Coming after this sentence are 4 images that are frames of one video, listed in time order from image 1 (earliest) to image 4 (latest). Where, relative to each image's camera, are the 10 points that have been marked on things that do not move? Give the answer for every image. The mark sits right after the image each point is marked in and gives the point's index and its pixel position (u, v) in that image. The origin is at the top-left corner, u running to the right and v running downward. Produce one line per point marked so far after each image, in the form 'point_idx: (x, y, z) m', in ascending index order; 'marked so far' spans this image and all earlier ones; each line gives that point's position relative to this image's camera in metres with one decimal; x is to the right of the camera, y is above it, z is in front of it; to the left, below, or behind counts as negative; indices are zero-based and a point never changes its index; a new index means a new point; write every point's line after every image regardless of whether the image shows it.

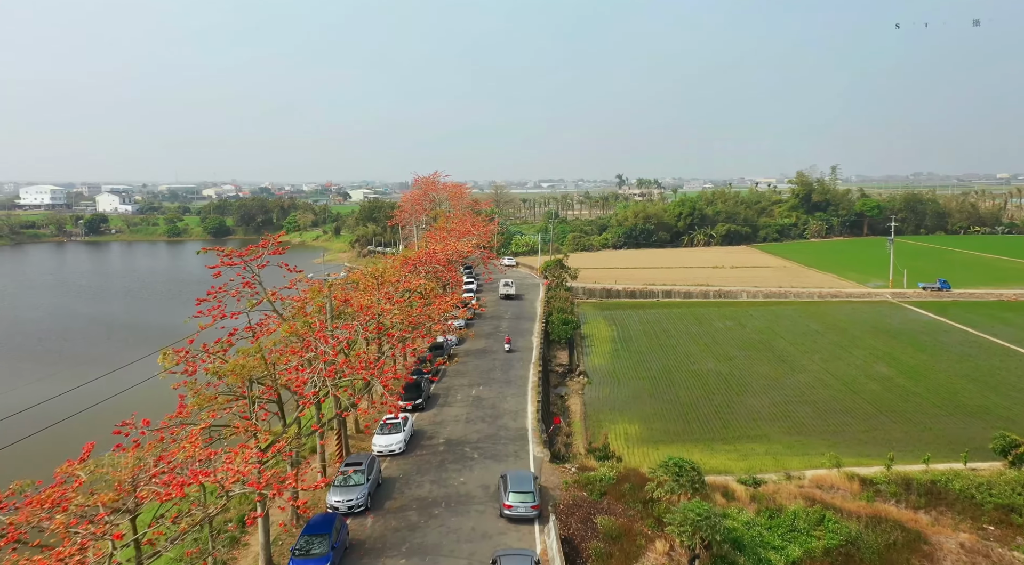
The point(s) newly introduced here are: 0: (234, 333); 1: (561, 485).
0: (-5.7, -1.0, +15.2) m
1: (+1.2, -4.9, +17.8) m
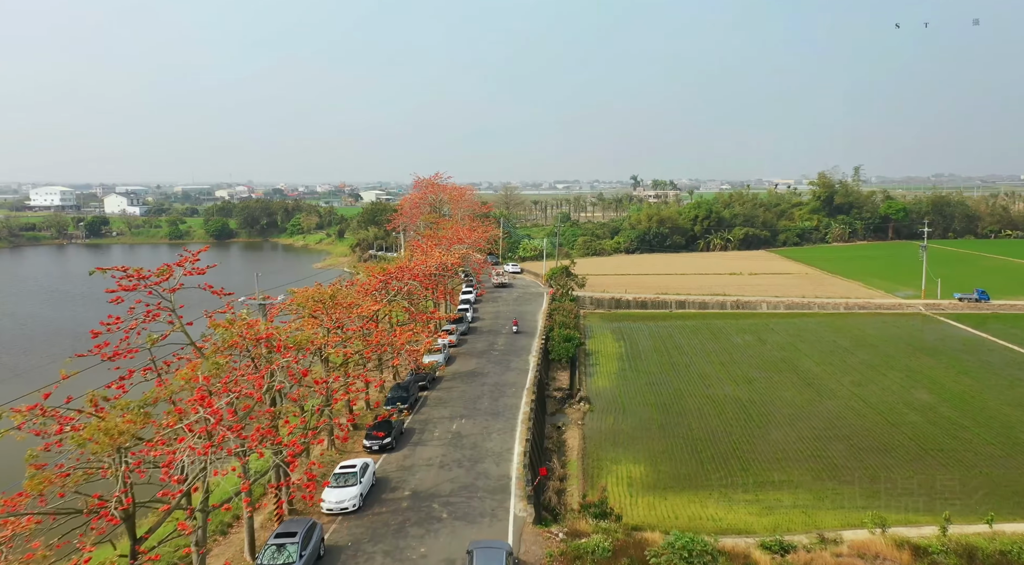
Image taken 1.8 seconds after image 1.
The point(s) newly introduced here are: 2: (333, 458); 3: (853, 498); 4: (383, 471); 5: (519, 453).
0: (-6.3, -1.6, +12.1) m
1: (+0.6, -5.4, +14.6) m
2: (-4.6, -4.6, +19.2) m
3: (+9.0, -5.7, +19.6) m
4: (-3.2, -4.7, +18.5) m
5: (+0.2, -4.6, +19.9) m
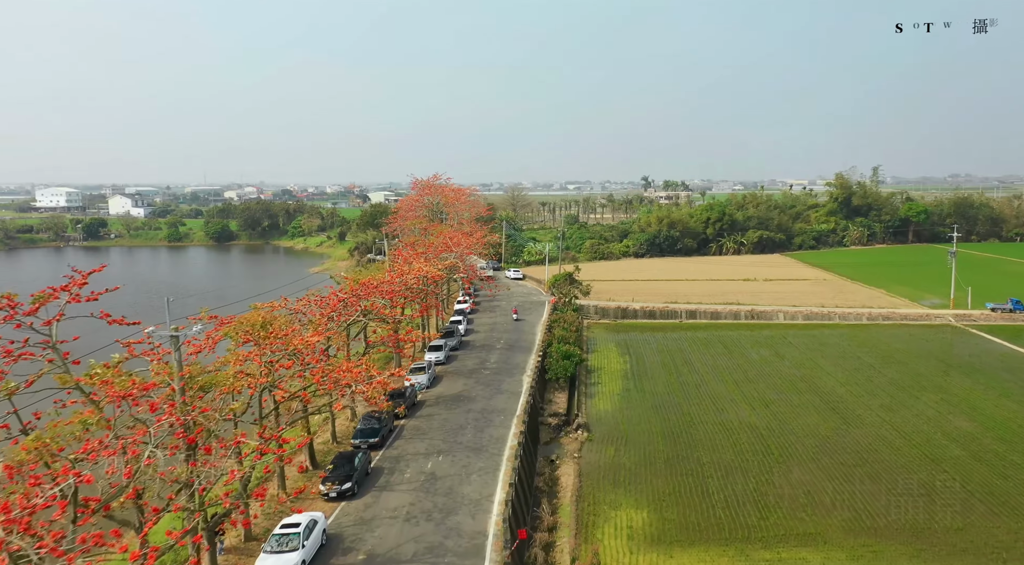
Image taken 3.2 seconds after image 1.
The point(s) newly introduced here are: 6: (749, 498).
0: (-6.9, -2.0, +9.4) m
1: (+0.1, -5.9, +11.7) m
2: (-5.1, -5.0, +16.4) m
3: (+8.5, -6.2, +16.6) m
4: (-3.7, -5.2, +15.8) m
5: (-0.3, -5.0, +17.0) m
6: (+6.3, -5.7, +19.4) m
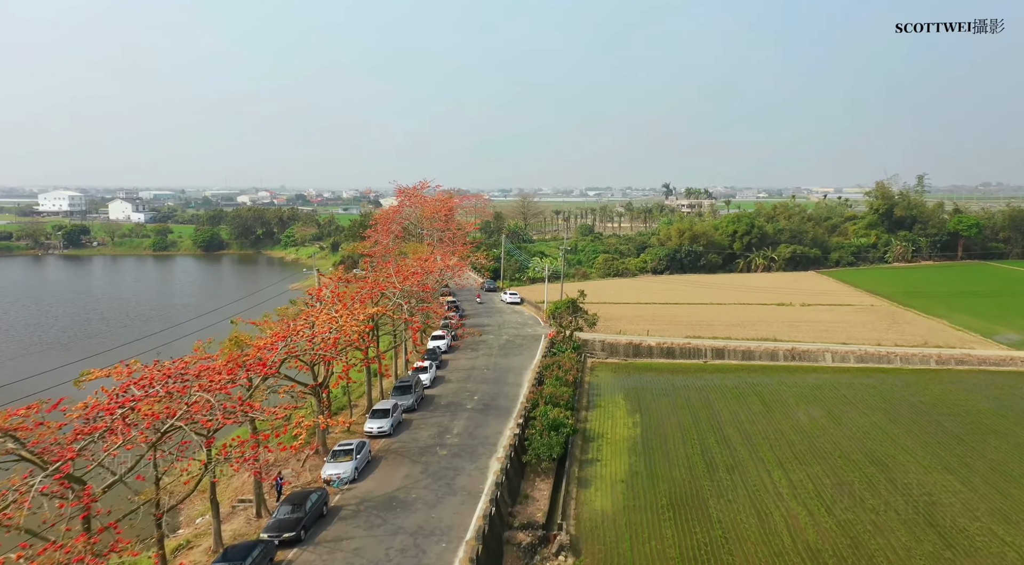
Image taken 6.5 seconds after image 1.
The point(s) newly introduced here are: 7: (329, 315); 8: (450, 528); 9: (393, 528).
0: (-8.4, -3.1, +2.0) m
1: (-1.4, -7.1, +4.2) m
2: (-6.4, -6.2, +9.0) m
3: (+7.2, -7.5, +8.8) m
4: (-5.1, -6.4, +8.3) m
5: (-1.6, -6.3, +9.5) m
6: (+5.0, -7.1, +11.7) m
7: (-4.5, -0.7, +19.1) m
8: (-1.4, -5.5, +16.5) m
9: (-2.6, -5.4, +16.3) m
